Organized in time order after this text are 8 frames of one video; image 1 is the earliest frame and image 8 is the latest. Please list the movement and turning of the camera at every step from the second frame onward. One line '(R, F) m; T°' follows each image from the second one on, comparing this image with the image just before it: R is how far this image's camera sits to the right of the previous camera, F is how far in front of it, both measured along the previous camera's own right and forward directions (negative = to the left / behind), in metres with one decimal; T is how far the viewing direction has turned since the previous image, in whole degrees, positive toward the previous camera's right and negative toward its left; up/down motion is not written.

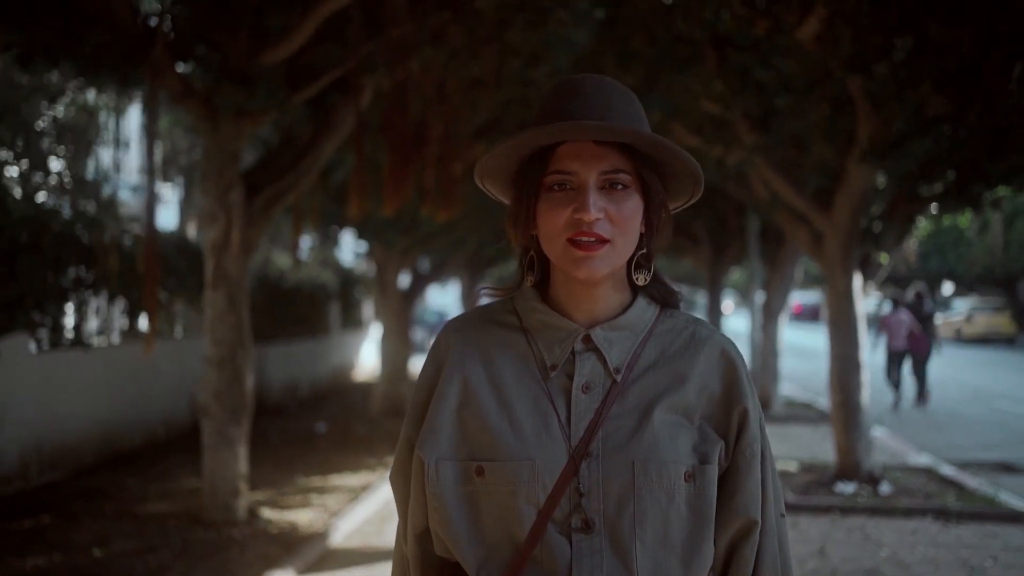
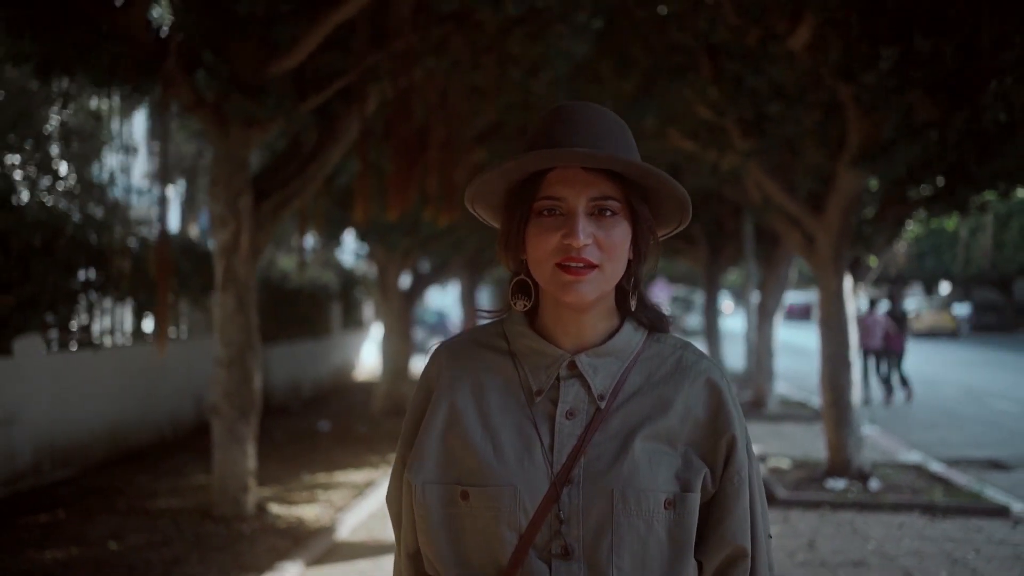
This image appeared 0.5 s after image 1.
(0.0, -0.2) m; 0°
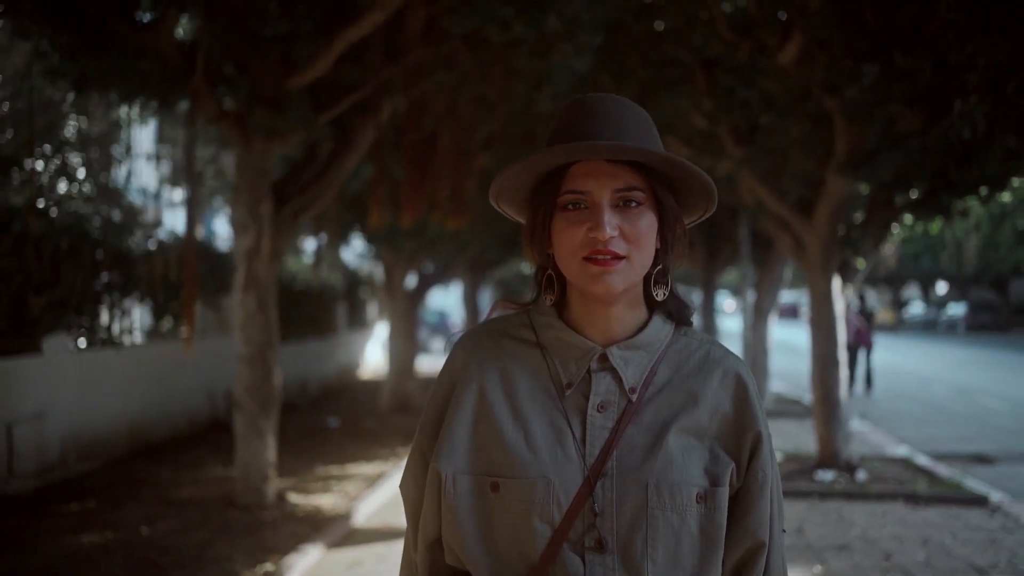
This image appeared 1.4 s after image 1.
(-0.1, -0.4) m; 0°
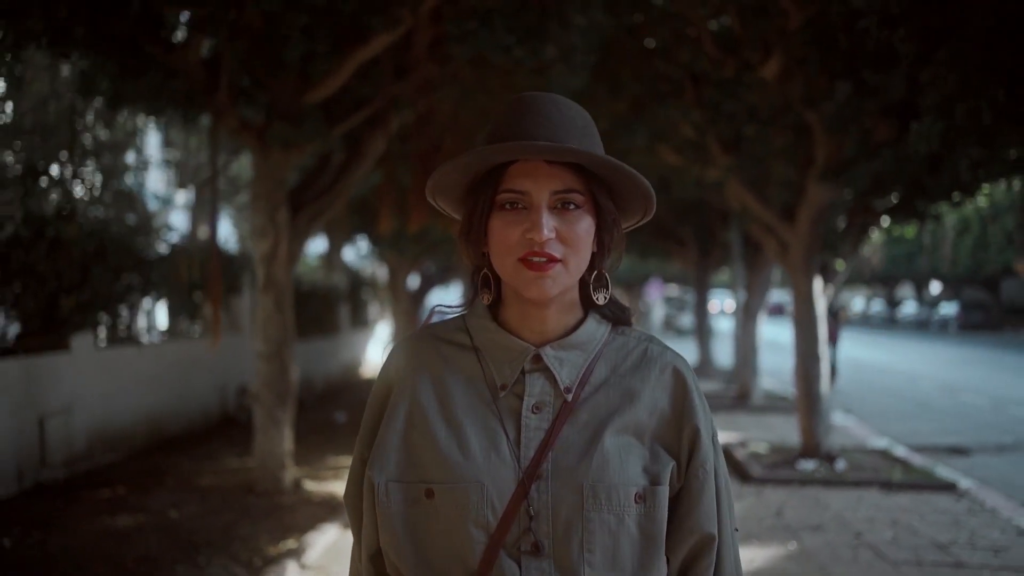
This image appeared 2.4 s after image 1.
(0.0, -0.6) m; 0°
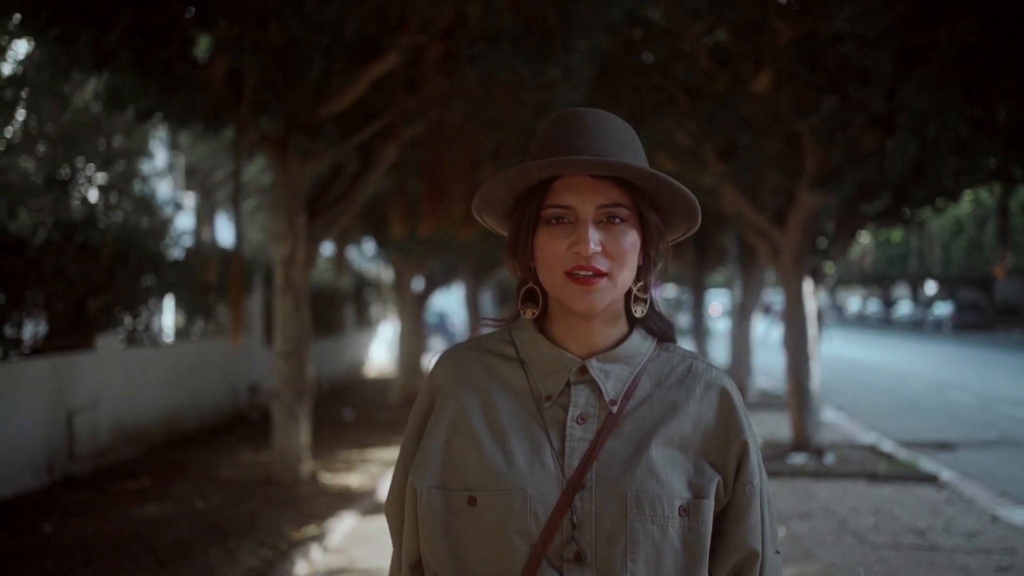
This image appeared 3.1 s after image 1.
(-0.1, -0.5) m; 0°
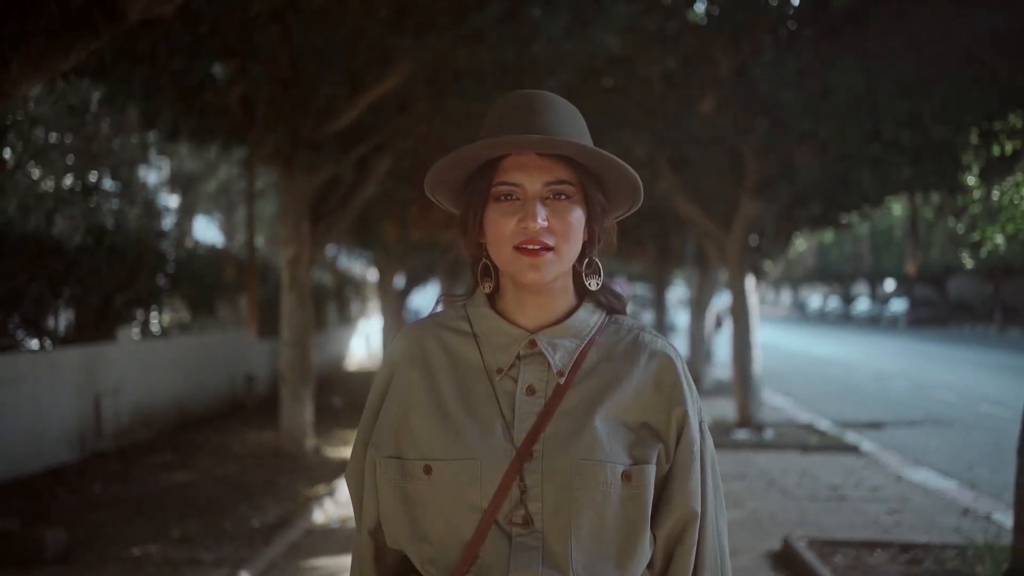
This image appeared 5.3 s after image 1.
(-0.1, -1.3) m; +2°
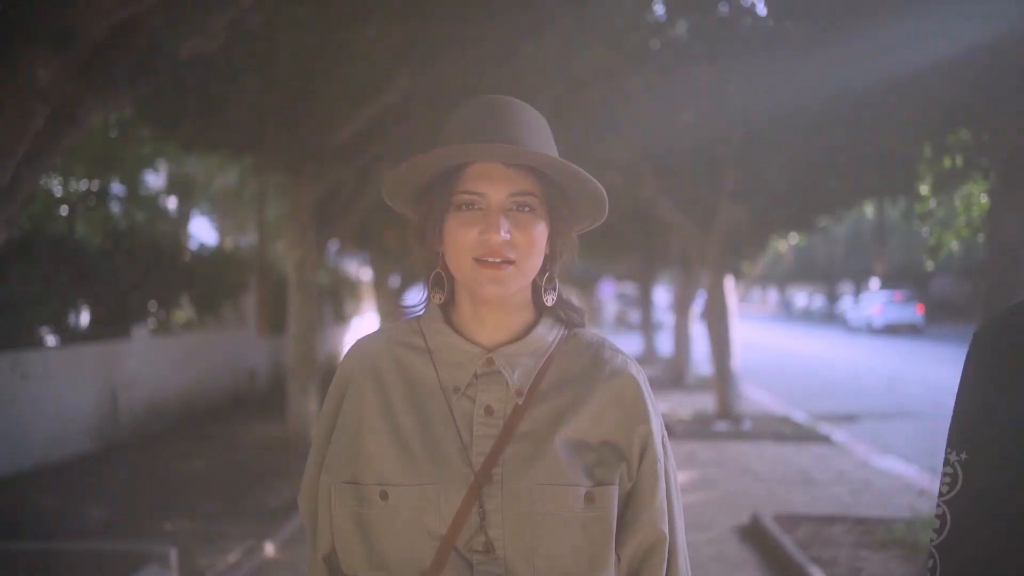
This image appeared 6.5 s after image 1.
(0.0, -0.7) m; +1°
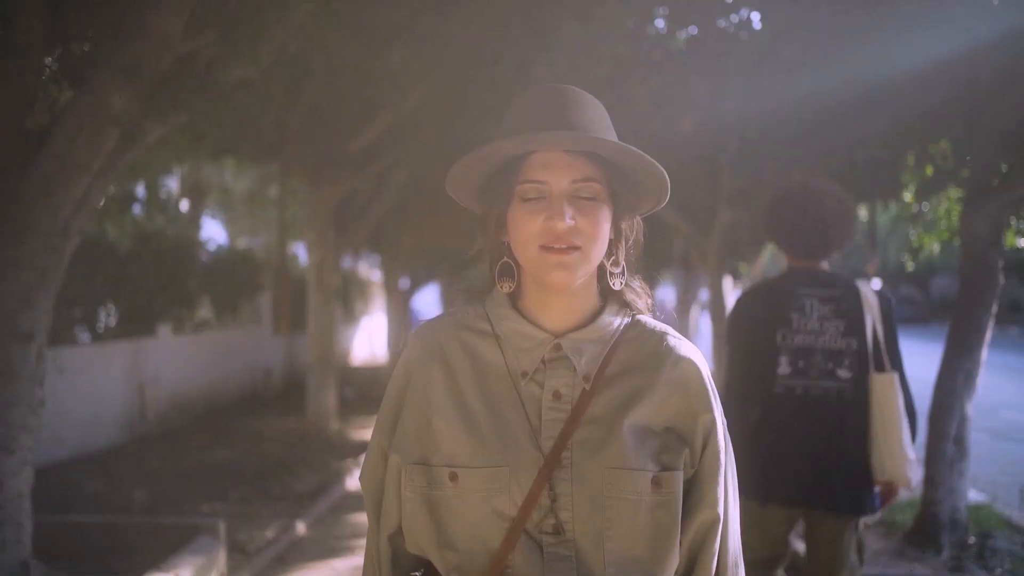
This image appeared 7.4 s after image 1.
(-0.1, -0.5) m; 0°
